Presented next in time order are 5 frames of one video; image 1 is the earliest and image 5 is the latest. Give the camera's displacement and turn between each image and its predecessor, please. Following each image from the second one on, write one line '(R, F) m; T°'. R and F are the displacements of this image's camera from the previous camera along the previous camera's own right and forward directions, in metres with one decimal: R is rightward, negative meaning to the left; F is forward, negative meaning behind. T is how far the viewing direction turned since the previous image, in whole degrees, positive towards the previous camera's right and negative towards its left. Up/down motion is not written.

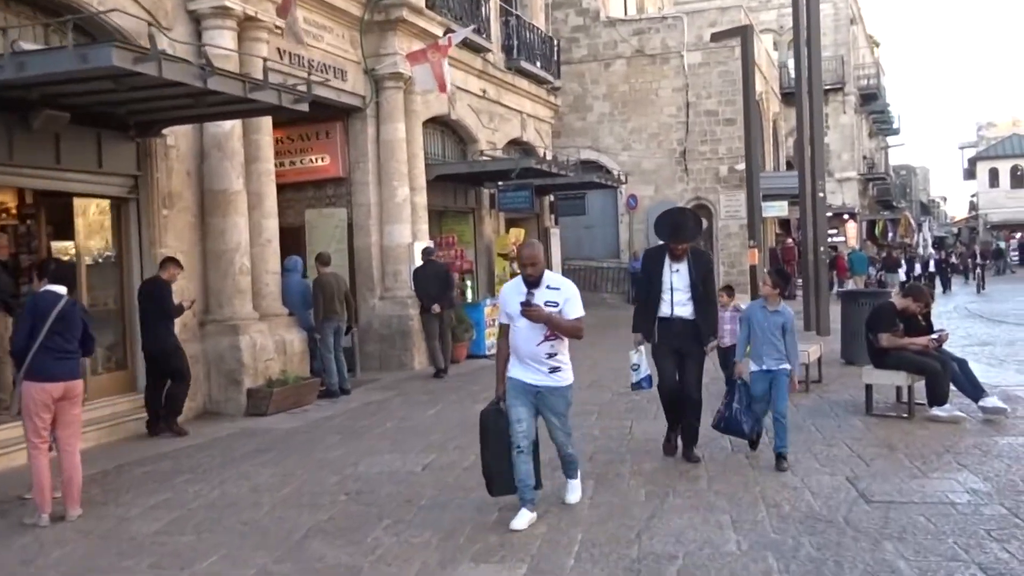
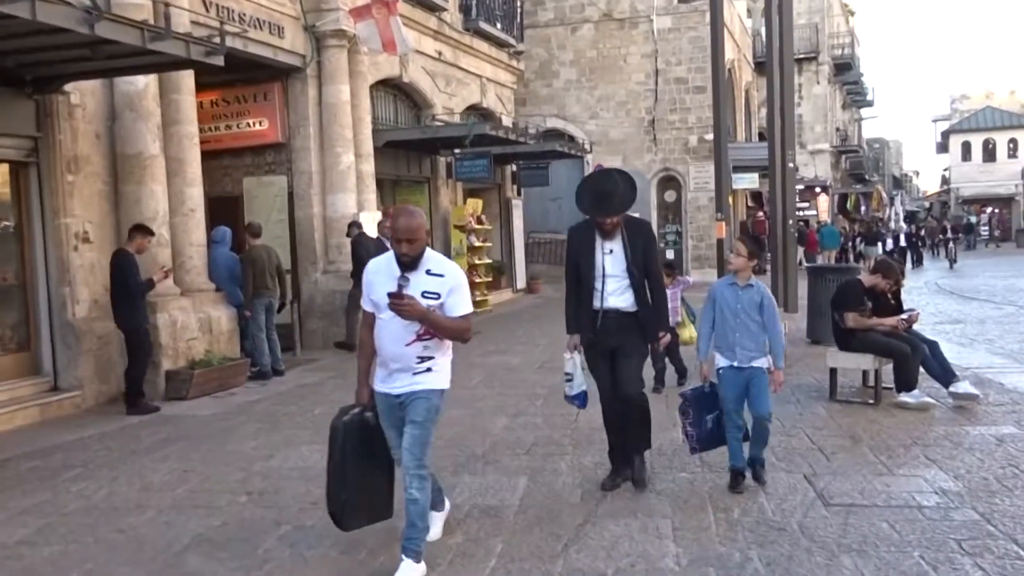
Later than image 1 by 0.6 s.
(+0.3, +0.7) m; +1°
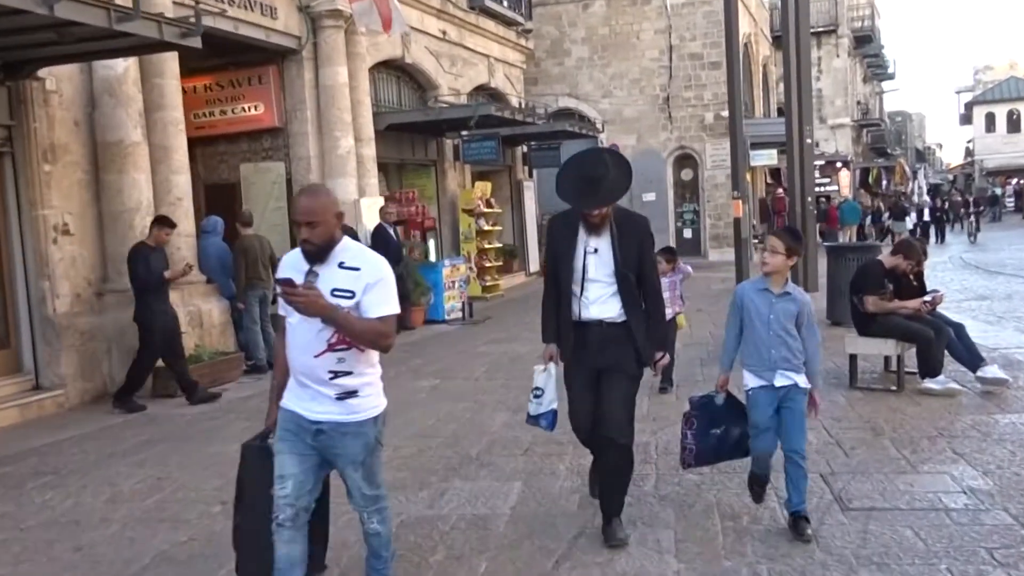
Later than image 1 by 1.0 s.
(+0.2, +0.4) m; -1°
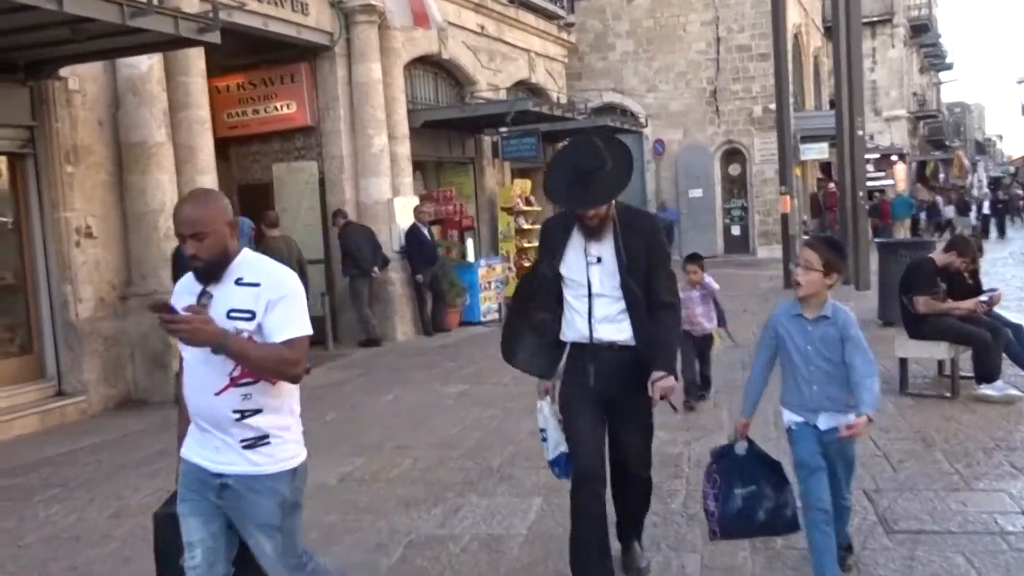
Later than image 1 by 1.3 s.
(+0.2, +0.3) m; -3°
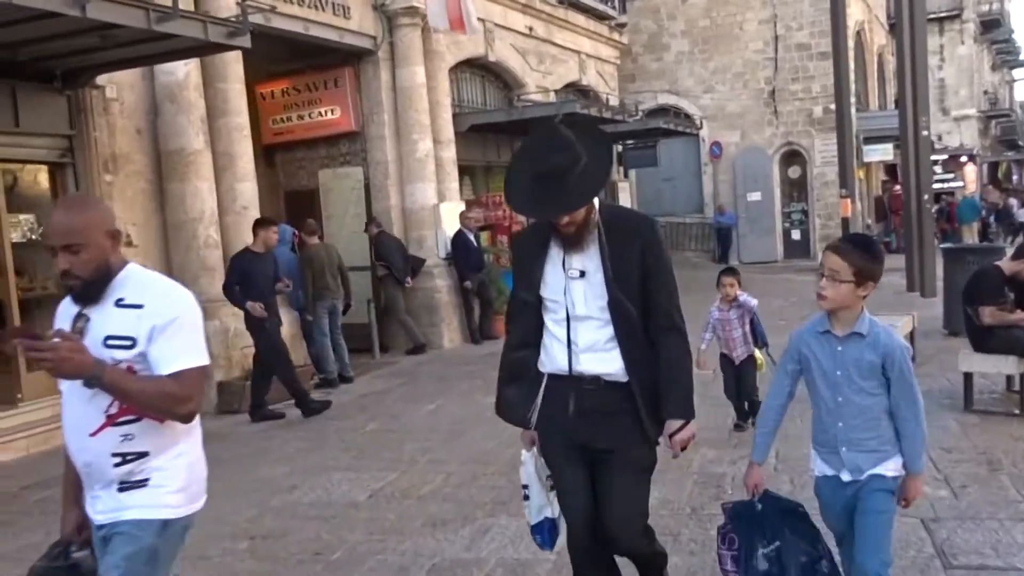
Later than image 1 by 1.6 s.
(+0.2, +0.3) m; -4°
